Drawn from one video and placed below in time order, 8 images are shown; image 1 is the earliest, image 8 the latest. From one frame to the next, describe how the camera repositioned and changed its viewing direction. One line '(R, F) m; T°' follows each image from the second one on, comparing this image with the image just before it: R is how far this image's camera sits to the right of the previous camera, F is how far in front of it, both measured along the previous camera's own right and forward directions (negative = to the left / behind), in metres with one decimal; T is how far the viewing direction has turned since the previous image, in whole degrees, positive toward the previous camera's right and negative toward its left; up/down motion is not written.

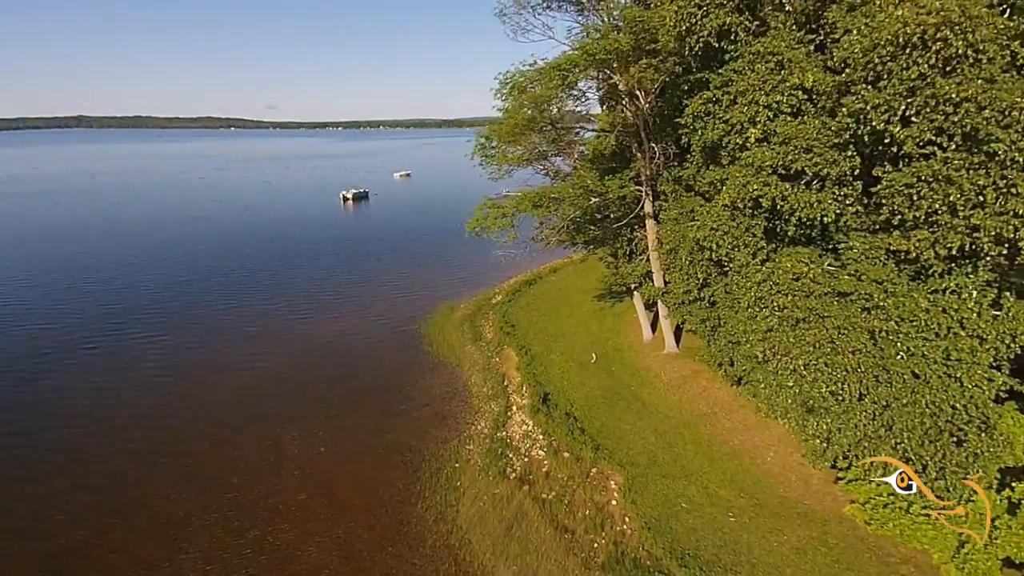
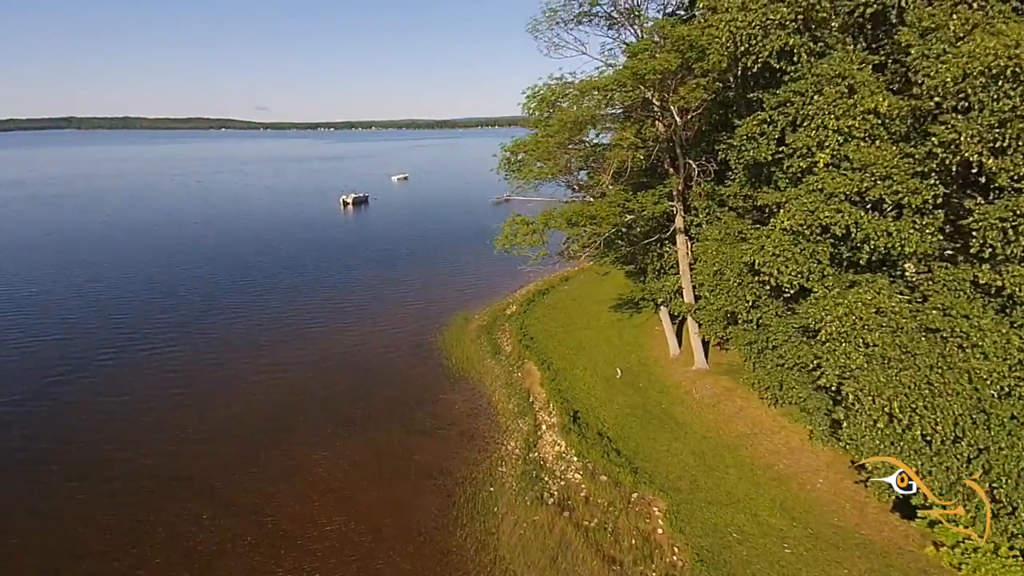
(-1.3, +0.4) m; 0°
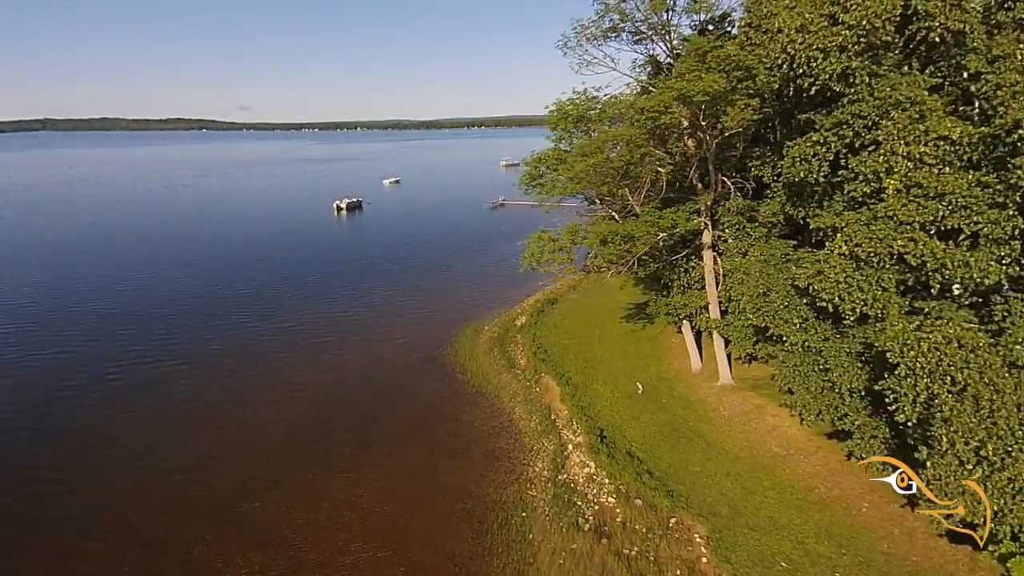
(-1.3, +0.4) m; +1°
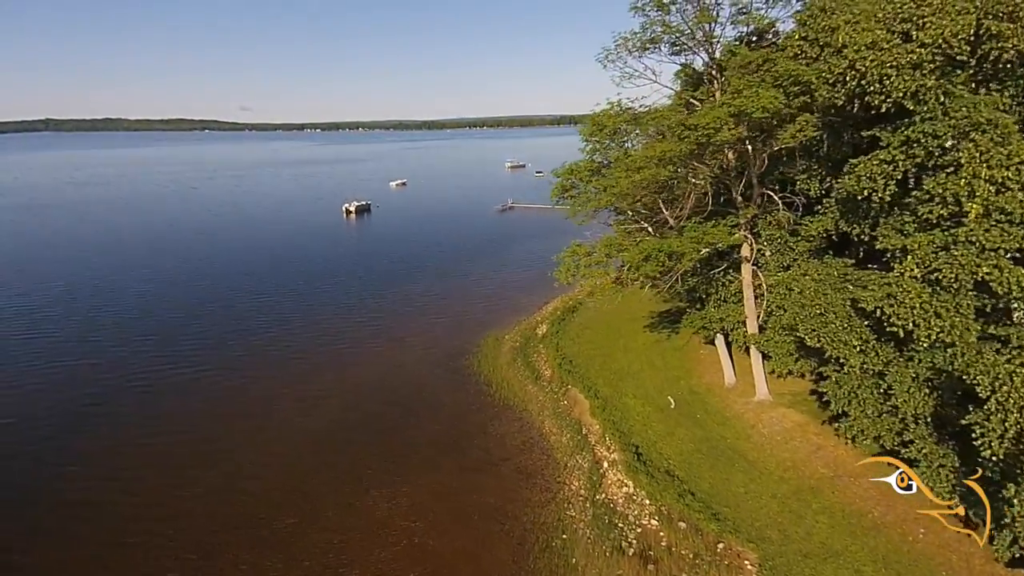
(-1.1, +0.3) m; -1°
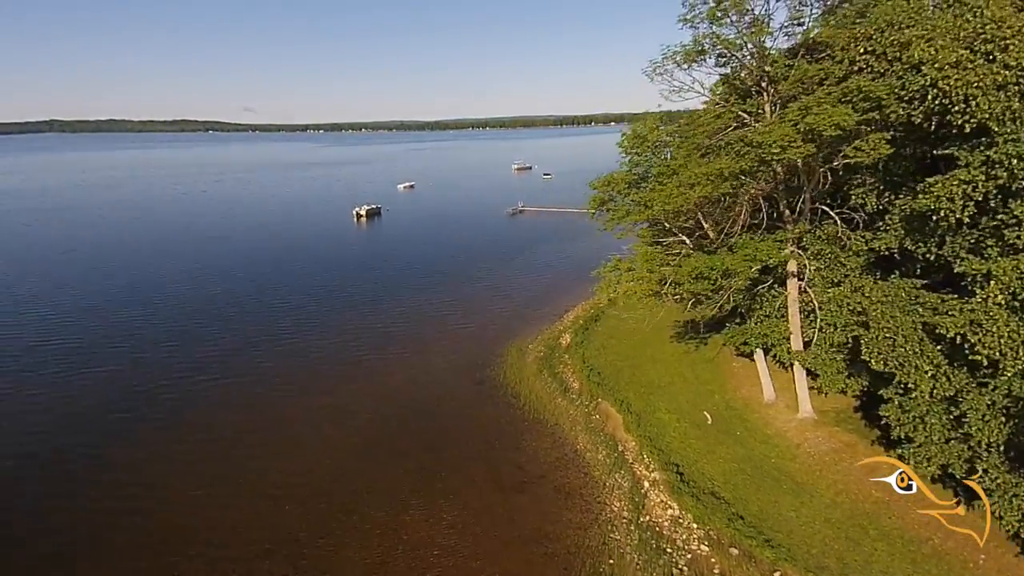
(-1.3, +0.4) m; -1°
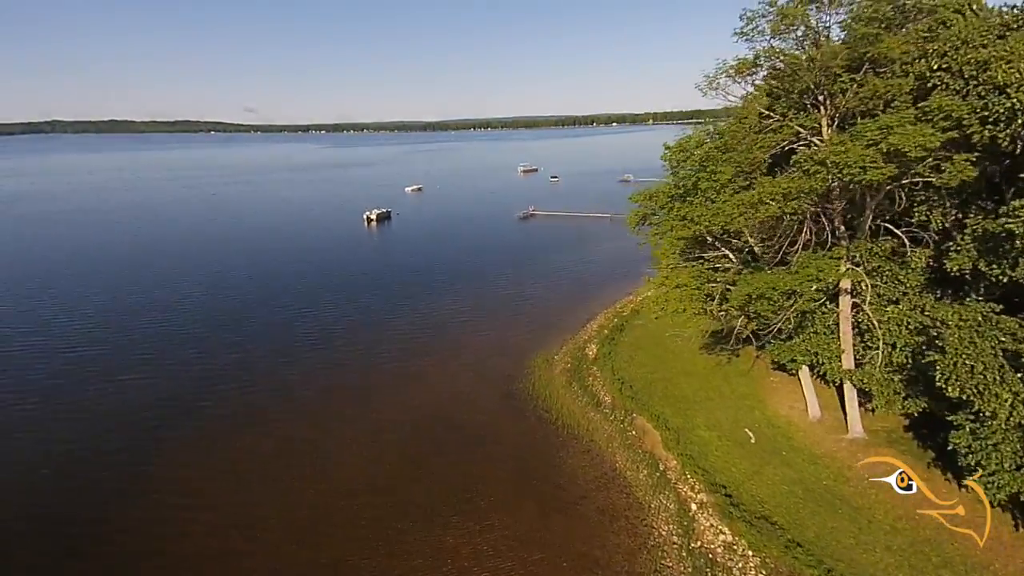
(-1.4, +0.4) m; -1°
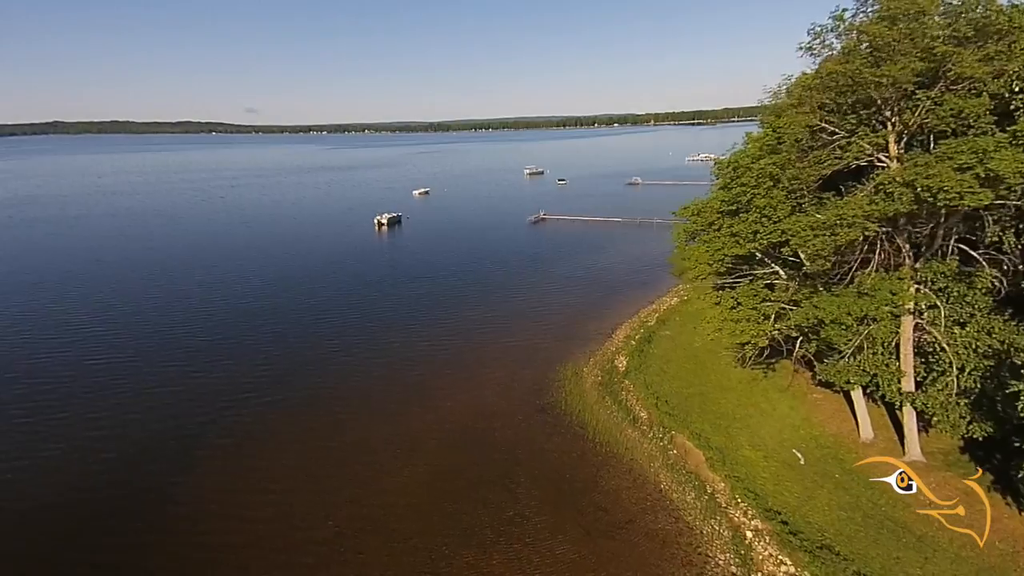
(-1.6, +0.4) m; -1°
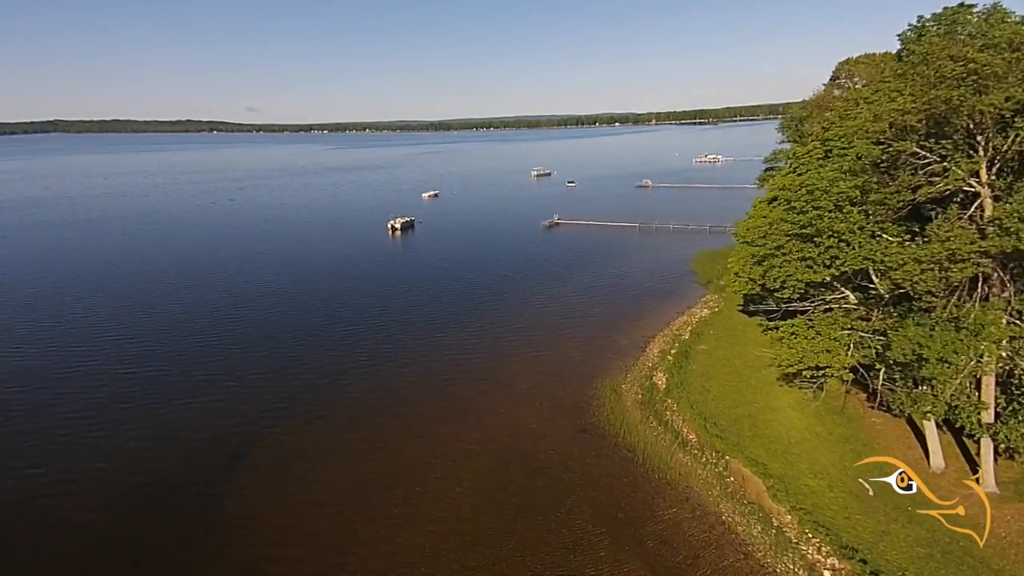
(-2.1, +0.5) m; -1°
